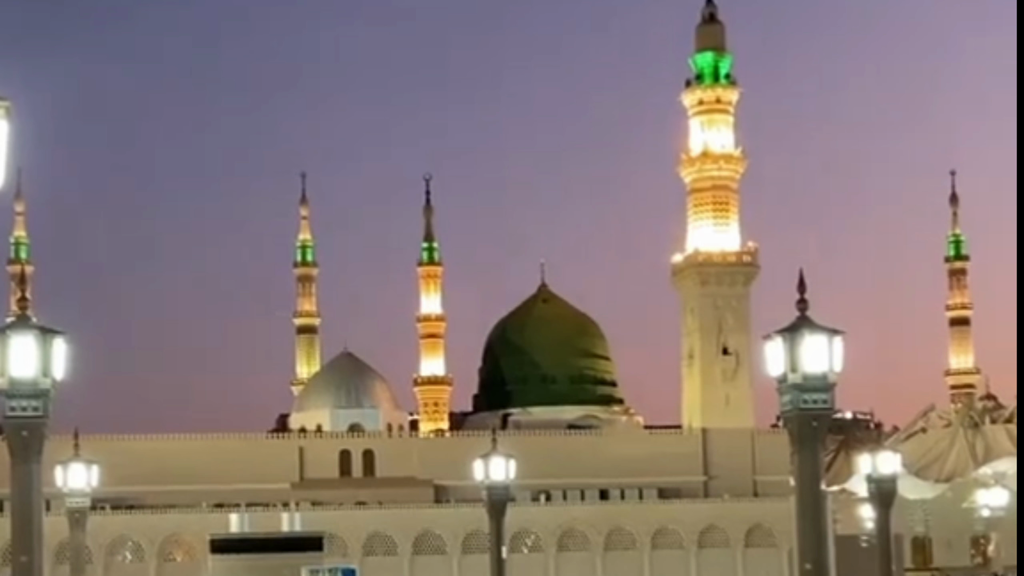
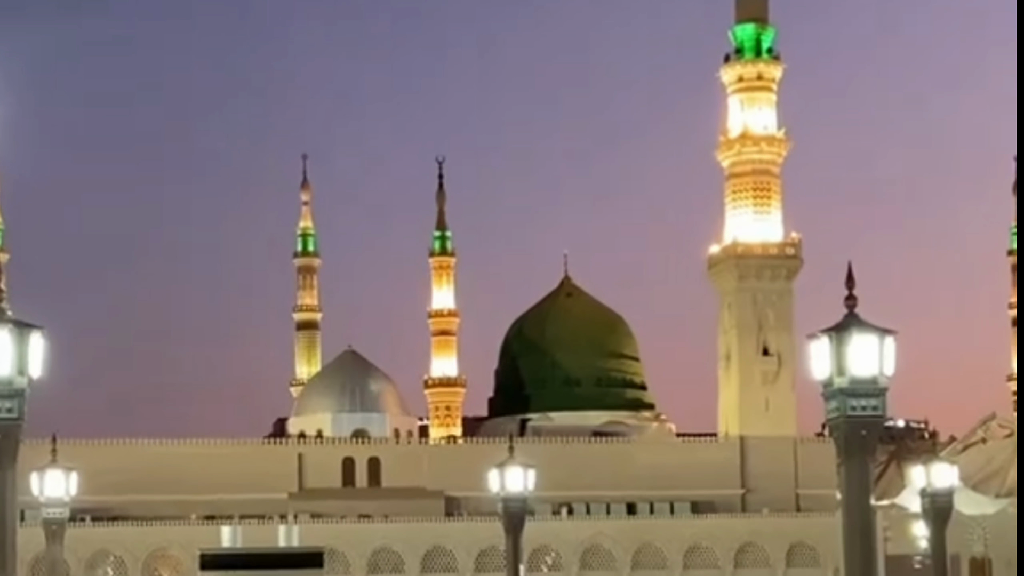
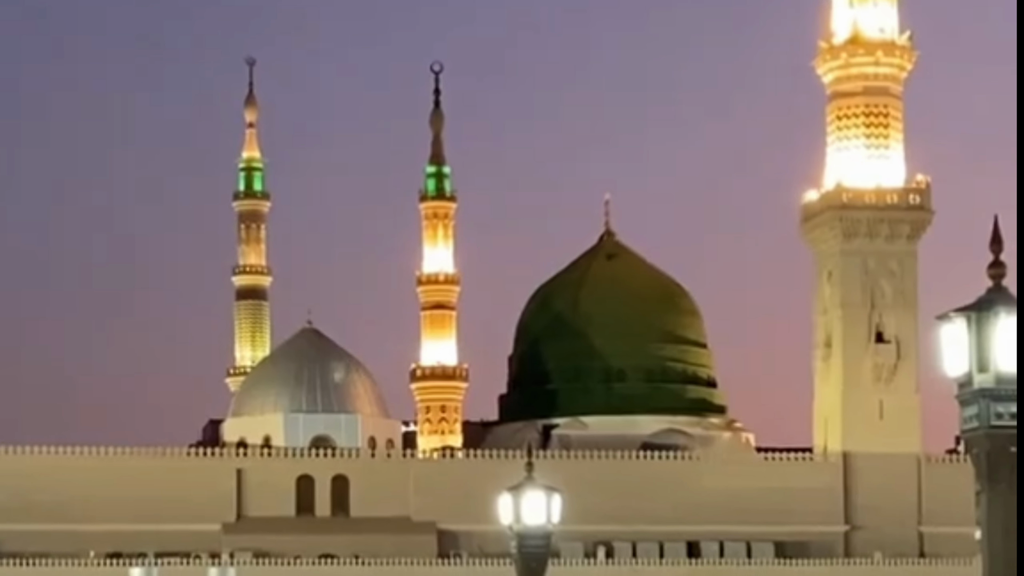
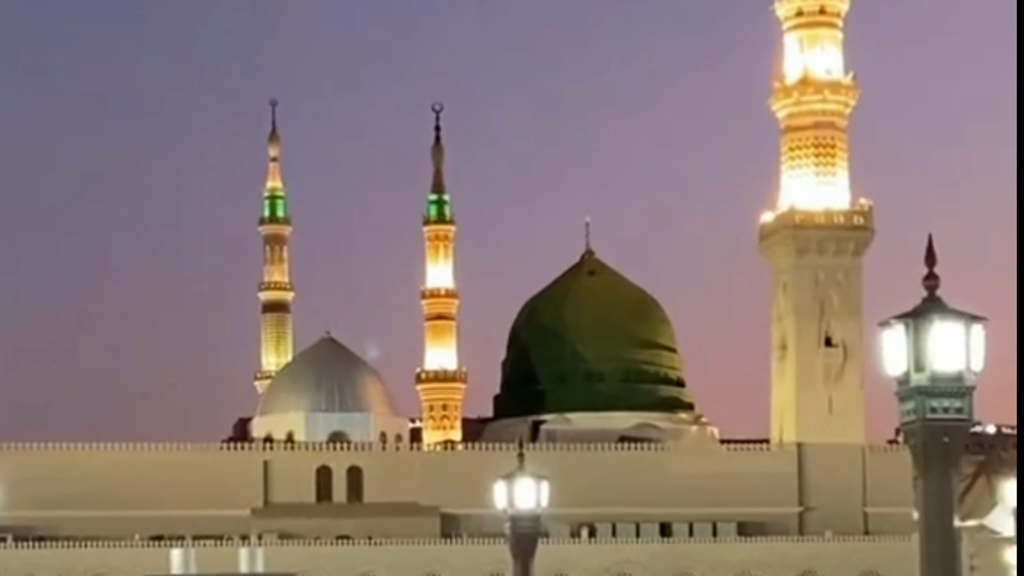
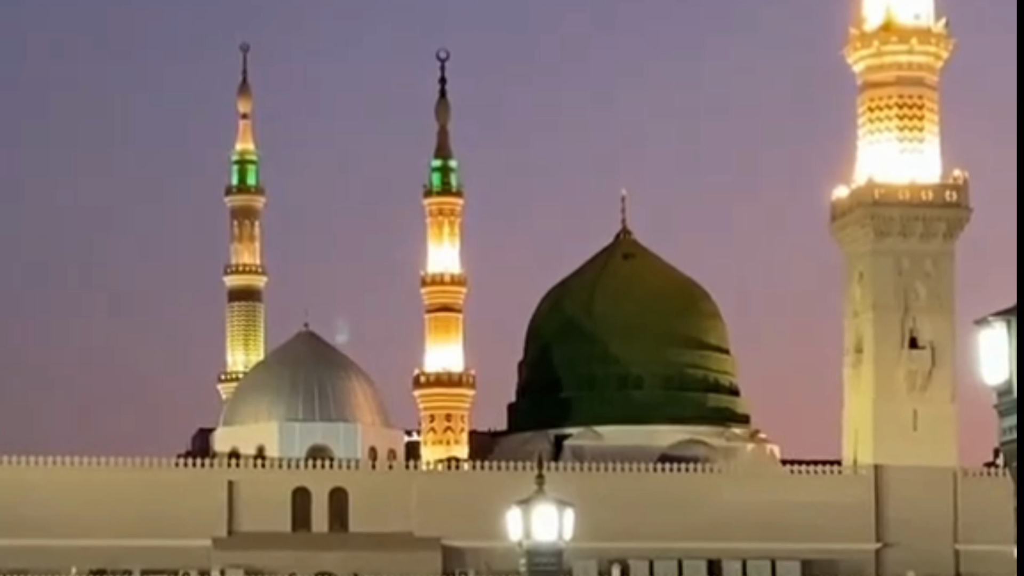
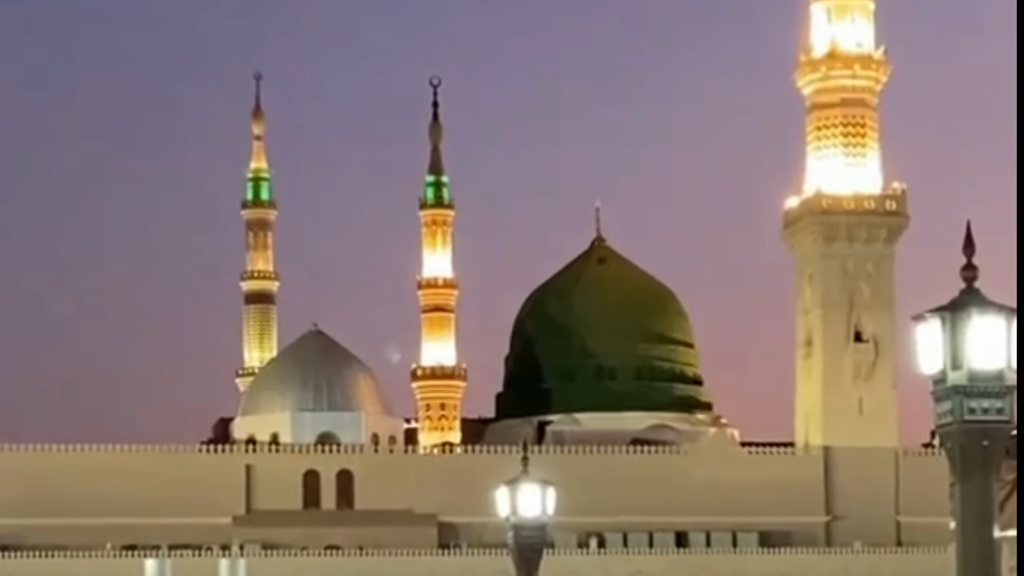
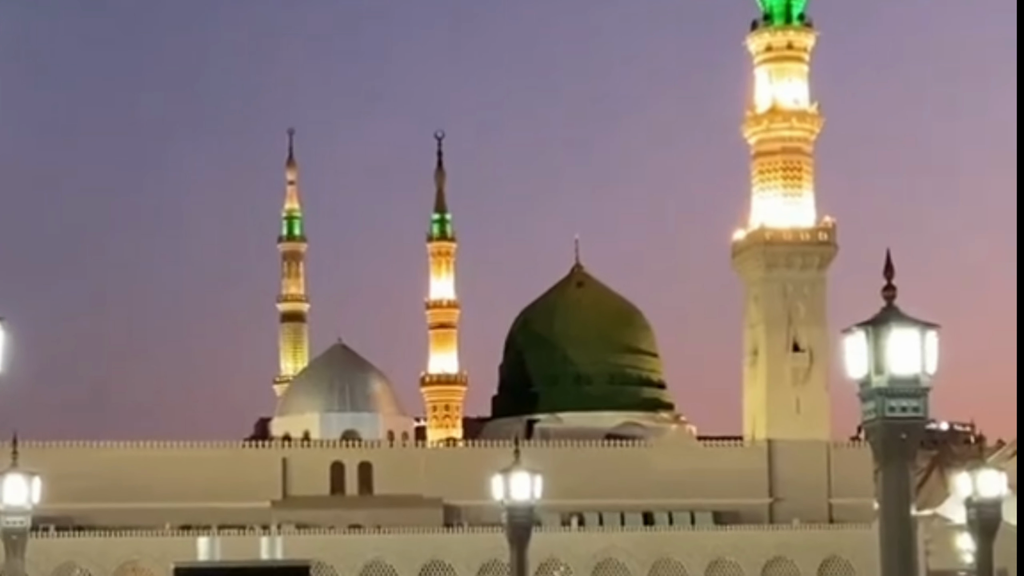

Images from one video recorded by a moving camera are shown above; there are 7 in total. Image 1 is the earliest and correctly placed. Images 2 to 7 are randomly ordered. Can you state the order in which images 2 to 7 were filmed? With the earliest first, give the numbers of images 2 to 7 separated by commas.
2, 7, 4, 6, 3, 5
